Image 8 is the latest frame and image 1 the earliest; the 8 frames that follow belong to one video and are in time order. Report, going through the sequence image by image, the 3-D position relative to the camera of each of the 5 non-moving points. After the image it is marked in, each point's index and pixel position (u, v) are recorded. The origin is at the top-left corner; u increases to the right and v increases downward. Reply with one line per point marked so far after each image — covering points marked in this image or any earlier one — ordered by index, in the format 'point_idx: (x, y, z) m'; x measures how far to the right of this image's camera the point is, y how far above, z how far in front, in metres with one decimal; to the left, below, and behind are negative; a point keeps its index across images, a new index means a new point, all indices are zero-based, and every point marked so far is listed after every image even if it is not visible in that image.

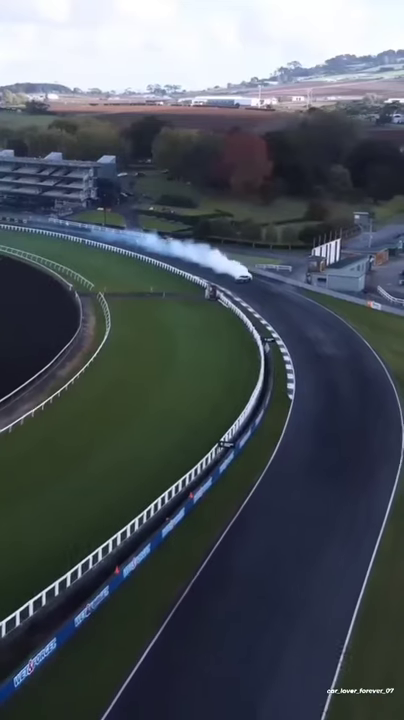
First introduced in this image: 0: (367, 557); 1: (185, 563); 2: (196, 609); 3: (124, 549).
0: (+2.5, -3.0, +16.7) m
1: (-0.3, -3.1, +16.3) m
2: (-0.2, -3.5, +14.8) m
3: (-1.2, -2.9, +16.6) m
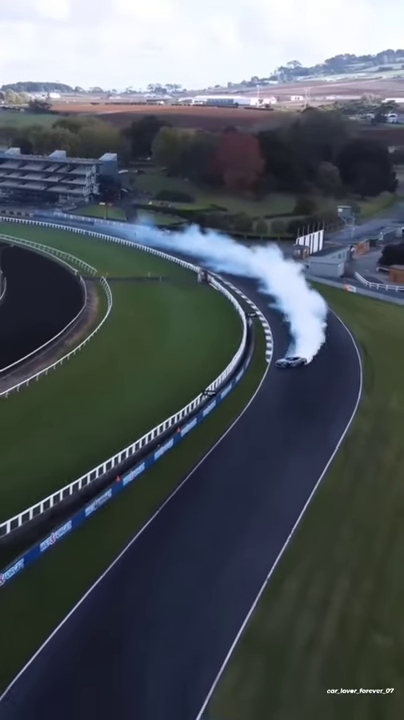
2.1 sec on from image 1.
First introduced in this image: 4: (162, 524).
0: (+2.2, -2.2, +20.7) m
1: (-0.7, -2.3, +20.4) m
2: (-0.5, -2.7, +18.9) m
3: (-1.6, -2.0, +20.6) m
4: (-0.7, -2.8, +18.3) m
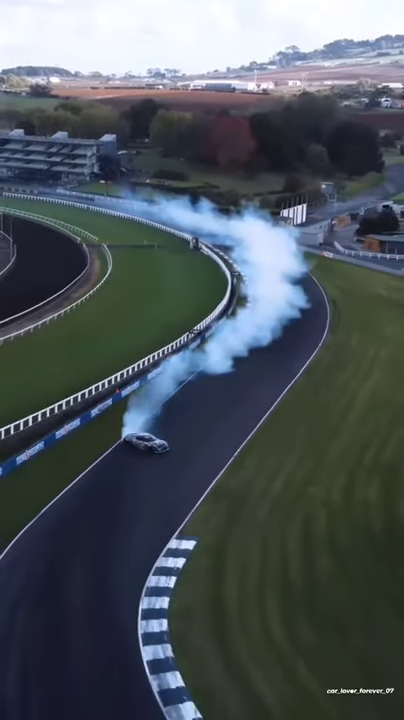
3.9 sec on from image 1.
0: (+1.9, -0.7, +25.0) m
1: (-1.0, -0.8, +24.7) m
2: (-0.9, -1.2, +23.2) m
3: (-1.9, -0.5, +24.9) m
4: (-1.1, -1.4, +22.6) m
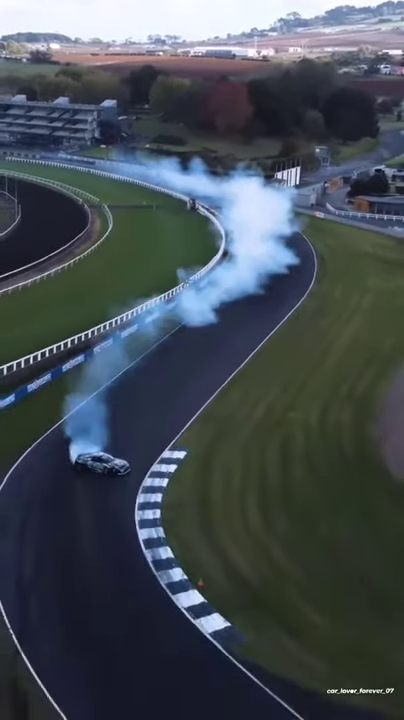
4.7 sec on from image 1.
0: (+1.7, +0.7, +27.2) m
1: (-1.2, +0.6, +26.9) m
2: (-1.0, +0.2, +25.4) m
3: (-2.1, +0.9, +27.1) m
4: (-1.2, 0.0, +24.9) m
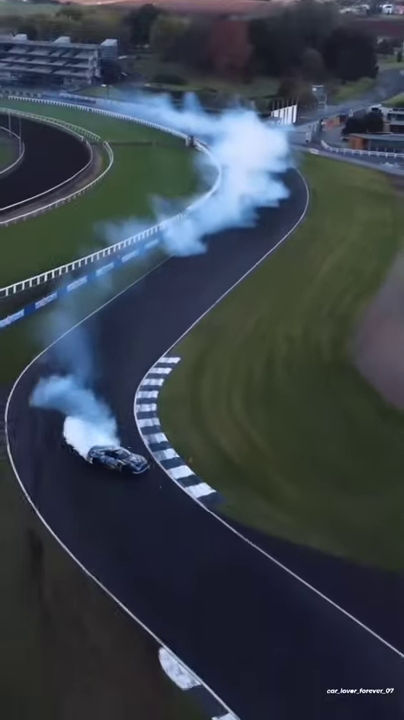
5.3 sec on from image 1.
0: (+1.6, +2.8, +29.0) m
1: (-1.3, +2.7, +28.7) m
2: (-1.2, +2.2, +27.2) m
3: (-2.2, +3.0, +28.9) m
4: (-1.4, +2.0, +26.7) m
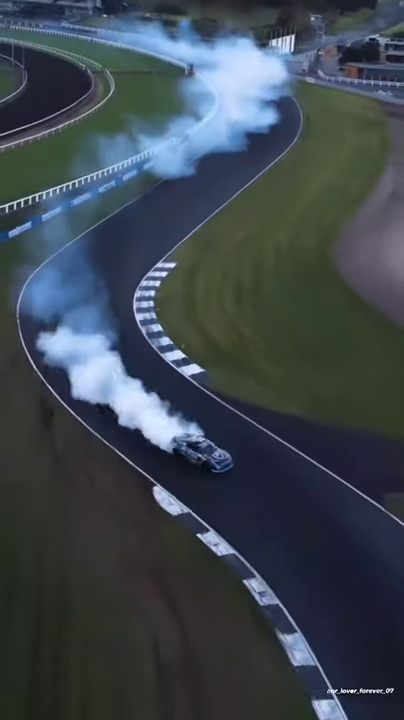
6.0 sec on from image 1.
0: (+1.5, +5.3, +30.6) m
1: (-1.4, +5.2, +30.3) m
2: (-1.3, +4.6, +28.9) m
3: (-2.3, +5.5, +30.5) m
4: (-1.5, +4.3, +28.3) m
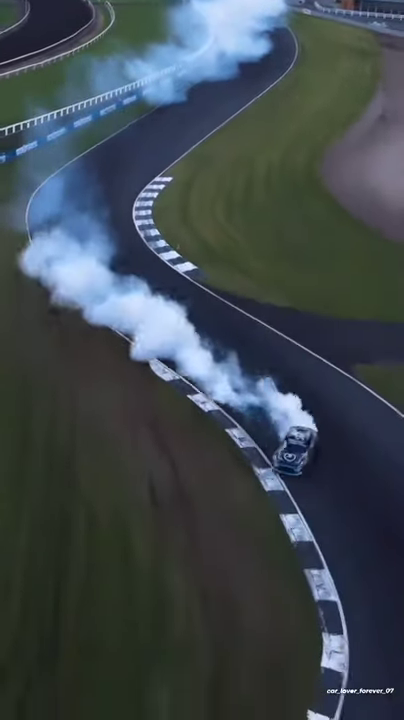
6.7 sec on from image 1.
0: (+1.4, +7.9, +31.9) m
1: (-1.5, +7.7, +31.7) m
2: (-1.4, +7.0, +30.3) m
3: (-2.4, +8.0, +31.8) m
4: (-1.6, +6.8, +29.7) m
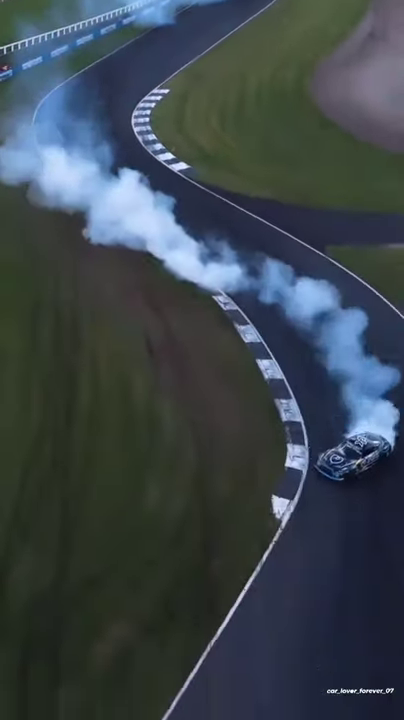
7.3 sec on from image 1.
0: (+1.3, +10.7, +33.2) m
1: (-1.6, +10.6, +32.9) m
2: (-1.5, +9.8, +31.6) m
3: (-2.5, +10.9, +33.1) m
4: (-1.7, +9.5, +31.1) m
